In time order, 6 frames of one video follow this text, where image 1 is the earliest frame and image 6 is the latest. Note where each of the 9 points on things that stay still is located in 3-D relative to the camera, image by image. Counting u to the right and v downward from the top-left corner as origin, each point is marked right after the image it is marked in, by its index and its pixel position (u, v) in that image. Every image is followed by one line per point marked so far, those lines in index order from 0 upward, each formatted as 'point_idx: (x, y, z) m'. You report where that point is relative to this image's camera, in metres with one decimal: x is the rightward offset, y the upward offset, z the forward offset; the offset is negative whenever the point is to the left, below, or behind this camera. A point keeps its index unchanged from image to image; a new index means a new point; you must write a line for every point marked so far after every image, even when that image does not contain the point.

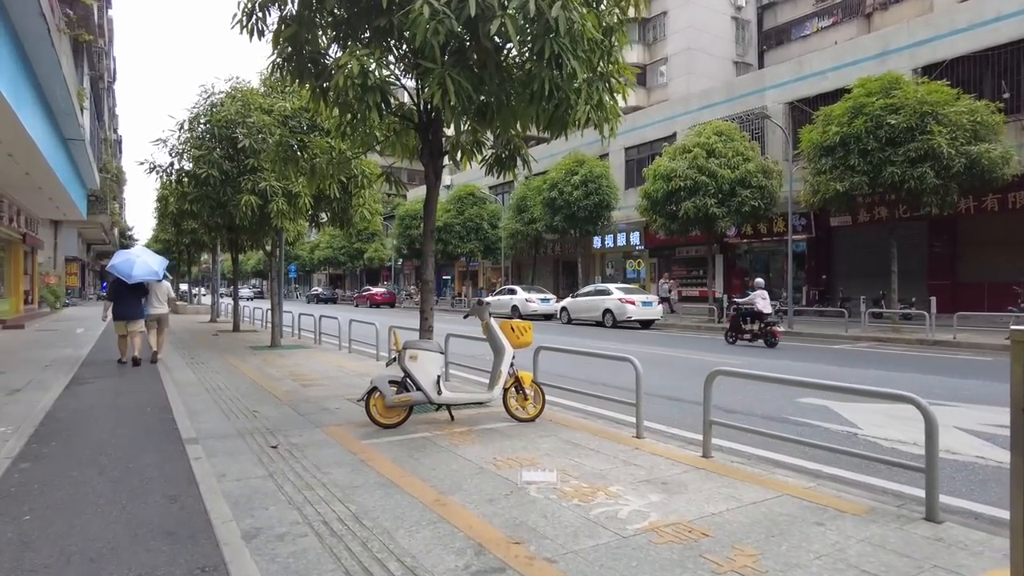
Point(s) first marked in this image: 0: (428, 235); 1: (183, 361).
0: (-1.0, +0.6, +7.6) m
1: (-5.9, -1.3, +11.9) m
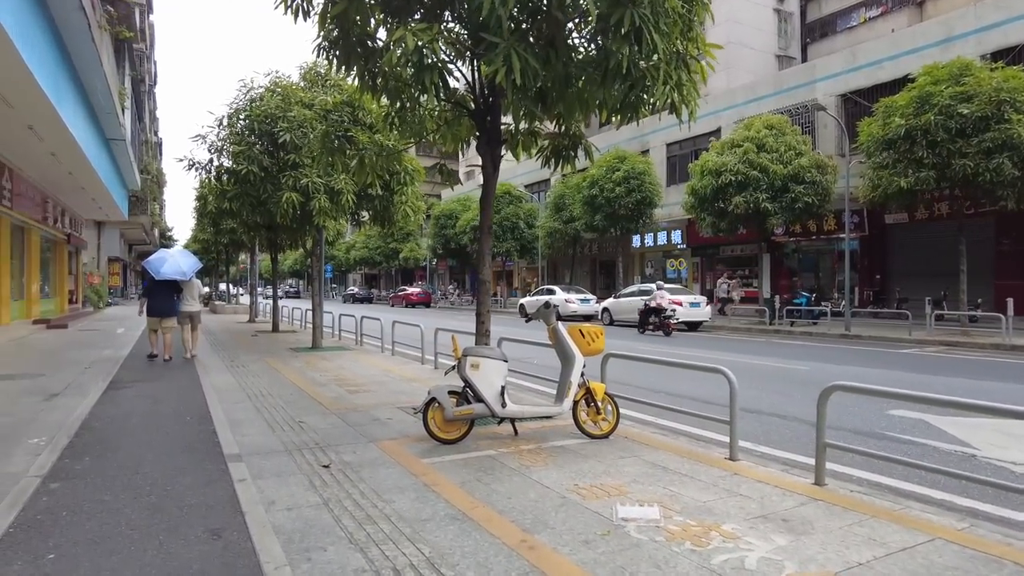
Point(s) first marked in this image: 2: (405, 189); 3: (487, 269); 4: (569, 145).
0: (-0.3, +0.6, +7.0) m
1: (-5.0, -1.3, +11.5) m
2: (-2.2, +2.0, +13.7) m
3: (-0.3, +0.2, +7.1) m
4: (+0.7, +1.7, +8.1) m
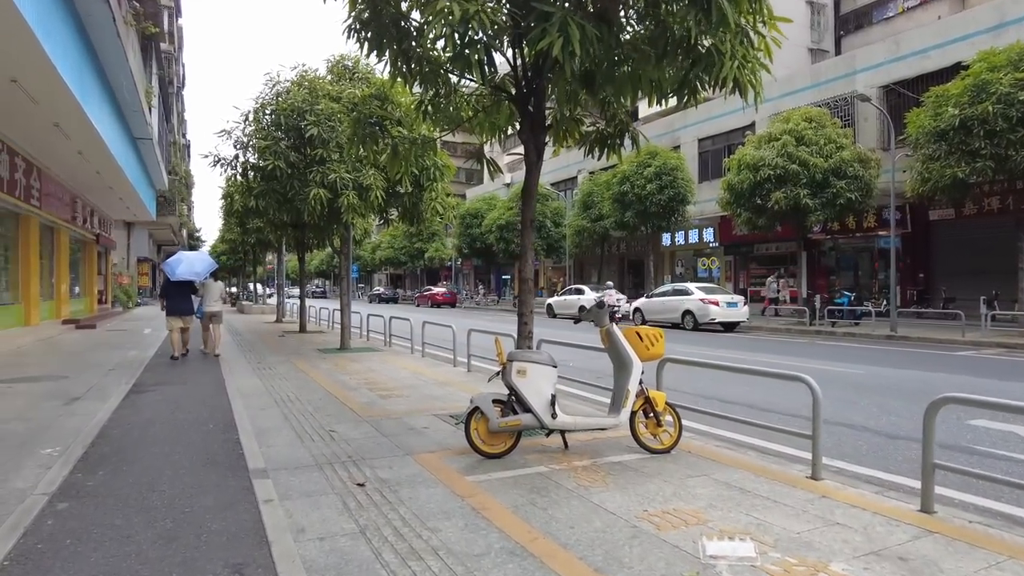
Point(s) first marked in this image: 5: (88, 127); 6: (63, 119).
0: (+0.2, +0.6, +6.5) m
1: (-4.4, -1.3, +11.1) m
2: (-1.6, +2.0, +13.2) m
3: (+0.2, +0.2, +6.5) m
4: (+1.1, +1.8, +7.5) m
5: (-8.9, +3.3, +13.9) m
6: (-8.8, +3.3, +13.0) m
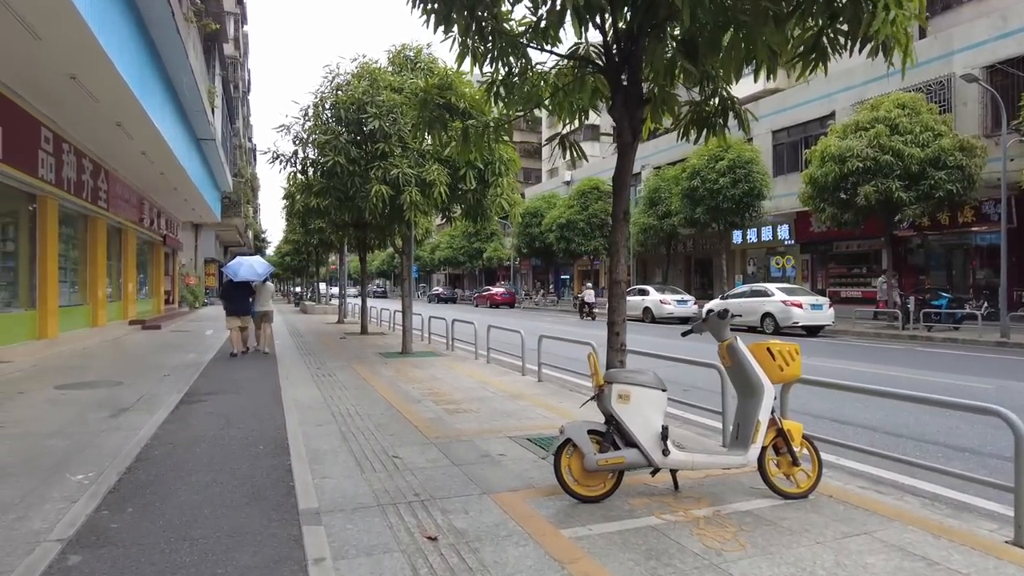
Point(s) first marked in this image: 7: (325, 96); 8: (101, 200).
0: (+0.9, +0.6, +5.5) m
1: (-3.2, -1.3, +10.5) m
2: (-0.2, +2.0, +12.4) m
3: (+0.9, +0.2, +5.6) m
4: (+2.0, +1.7, +6.5) m
5: (-7.5, +3.3, +13.7) m
6: (-7.5, +3.3, +12.8) m
7: (-3.4, +3.6, +12.3) m
8: (-10.3, +2.2, +16.6) m
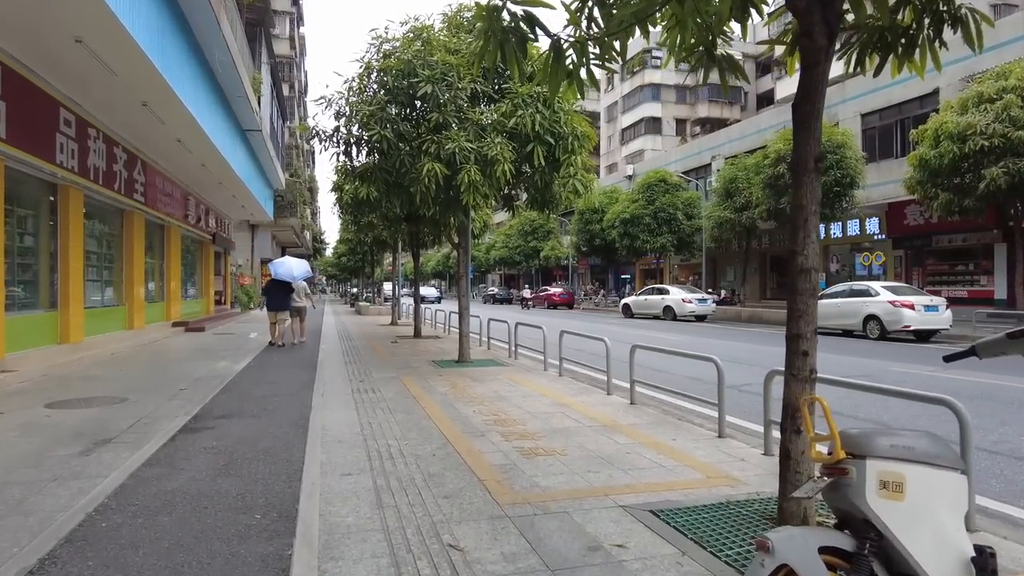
0: (+1.6, +0.6, +3.5) m
1: (-2.2, -1.3, +8.8) m
2: (+1.0, +2.1, +10.4) m
3: (+1.6, +0.2, +3.5) m
4: (+2.7, +1.8, +4.3) m
5: (-6.2, +3.3, +12.3) m
6: (-6.2, +3.3, +11.4) m
7: (-2.2, +3.6, +10.6) m
8: (-8.7, +2.2, +15.4) m
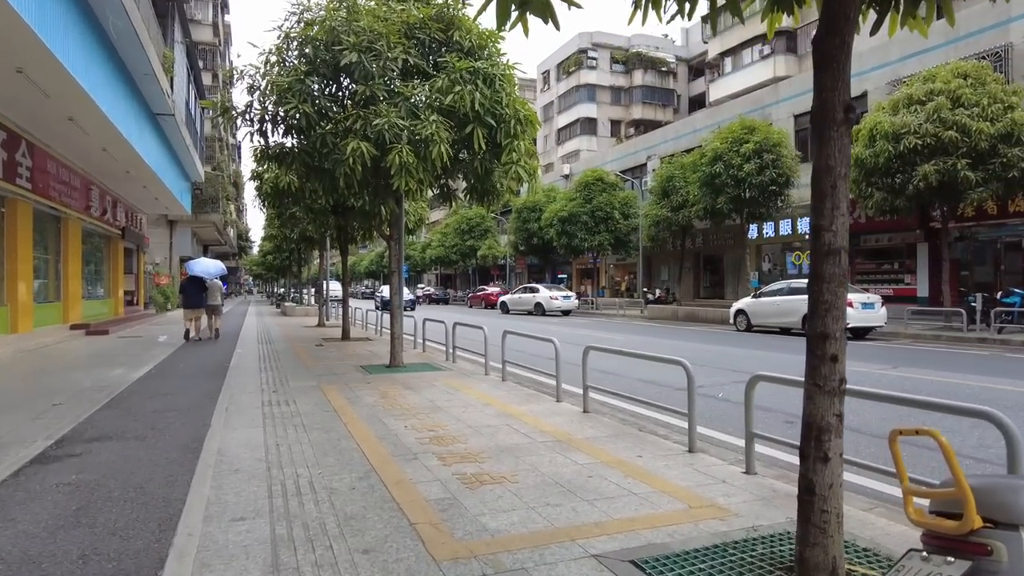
0: (+1.3, +0.7, +2.7) m
1: (-2.9, -1.2, +7.6) m
2: (+0.1, +2.1, +9.6) m
3: (+1.3, +0.3, +2.7) m
4: (+2.4, +1.8, +3.7) m
5: (-7.2, +3.3, +10.8) m
6: (-7.2, +3.3, +9.9) m
7: (-3.1, +3.7, +9.4) m
8: (-10.0, +2.3, +13.6) m
